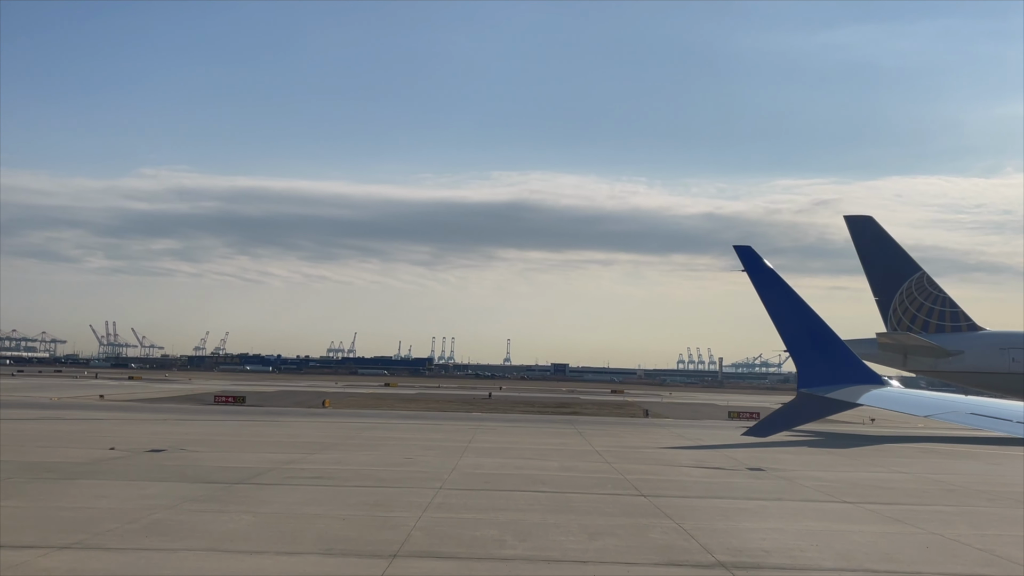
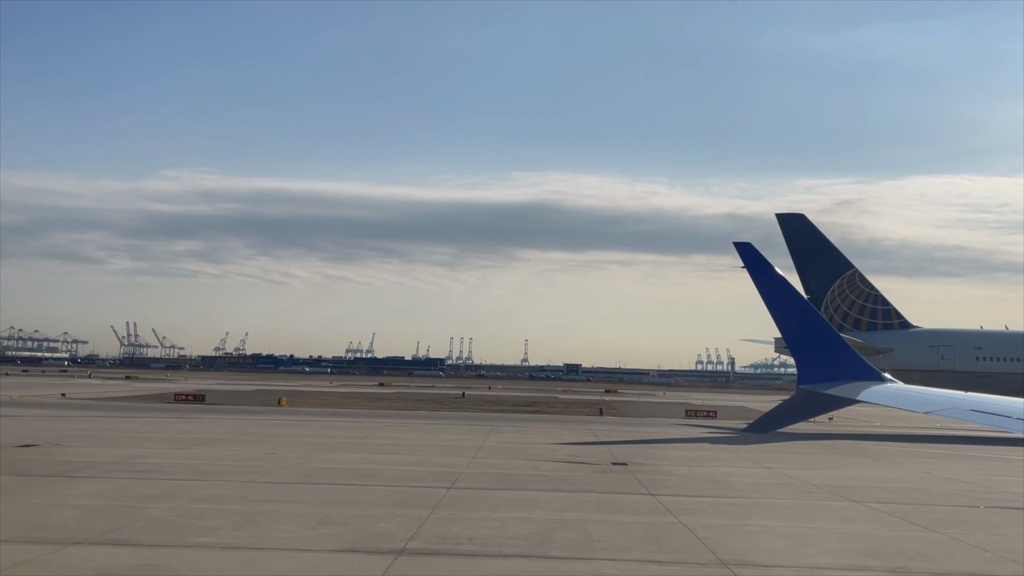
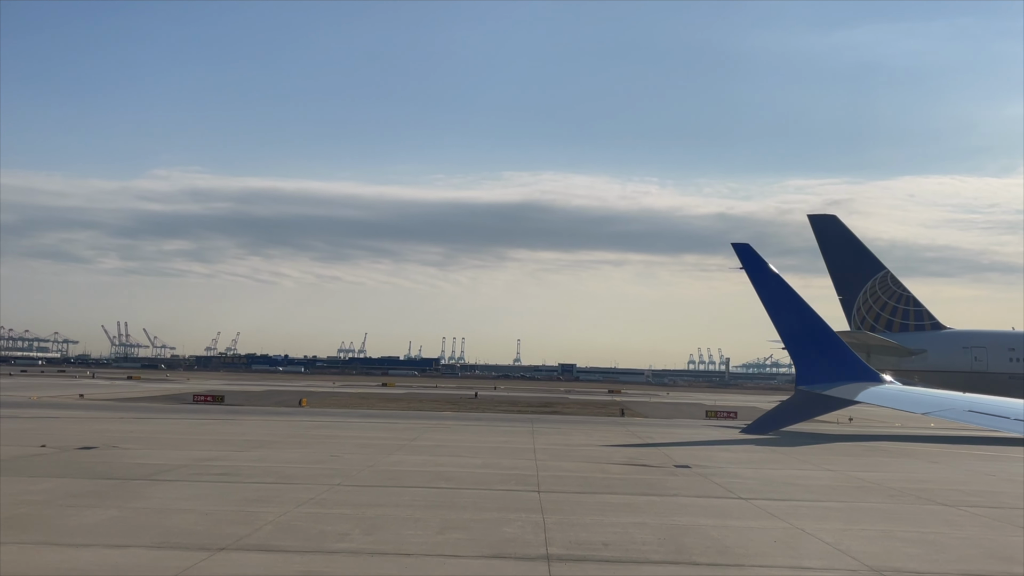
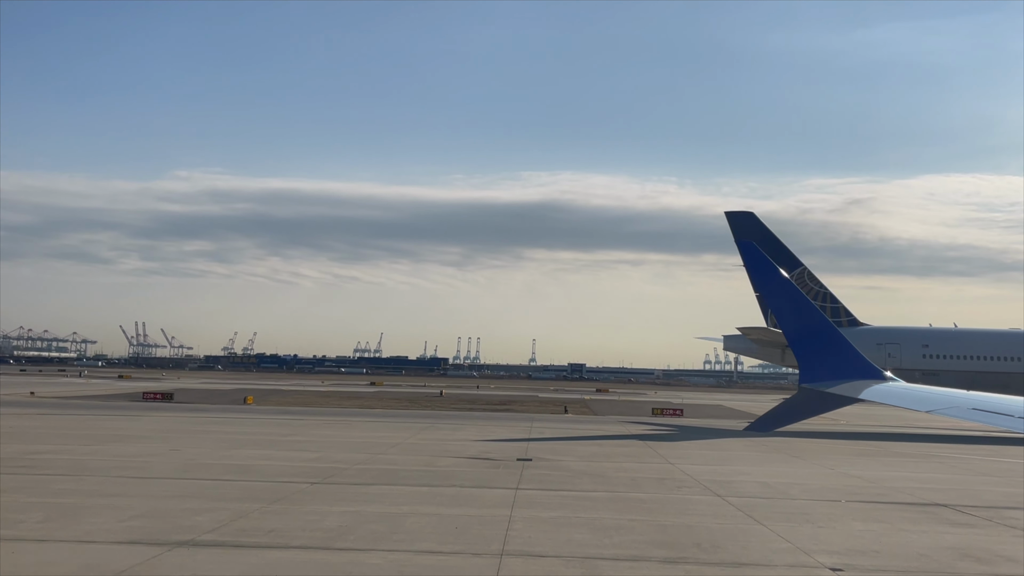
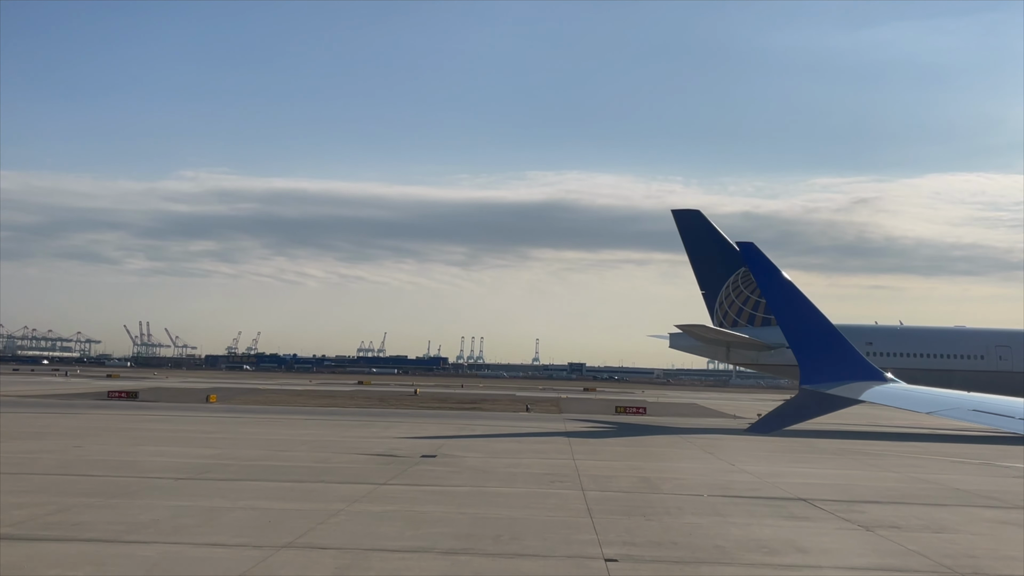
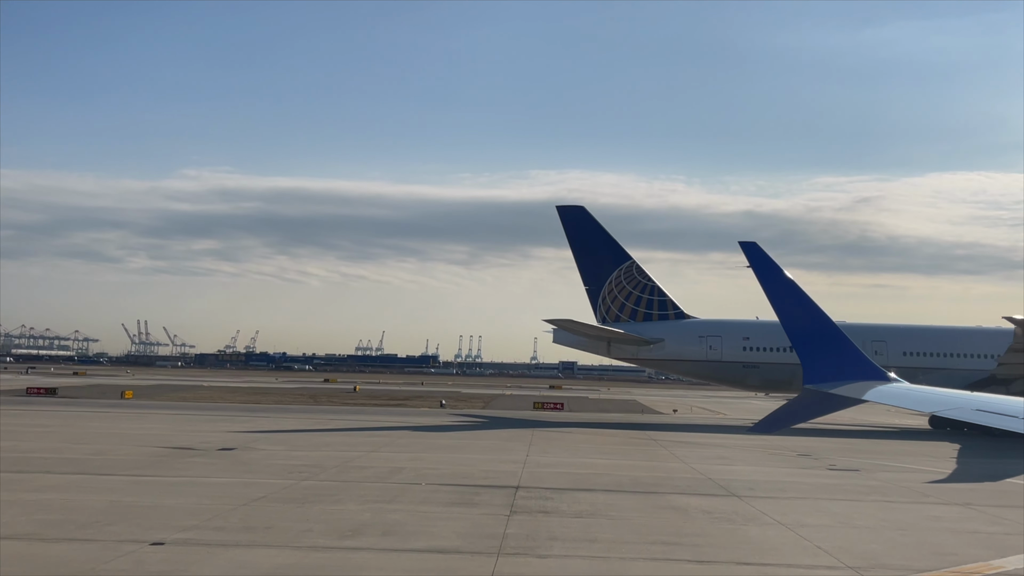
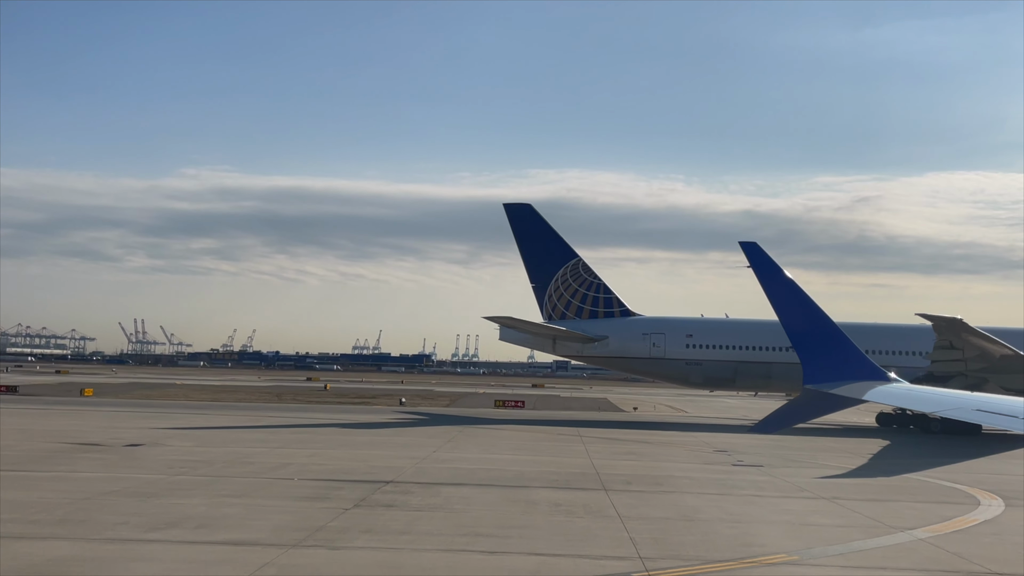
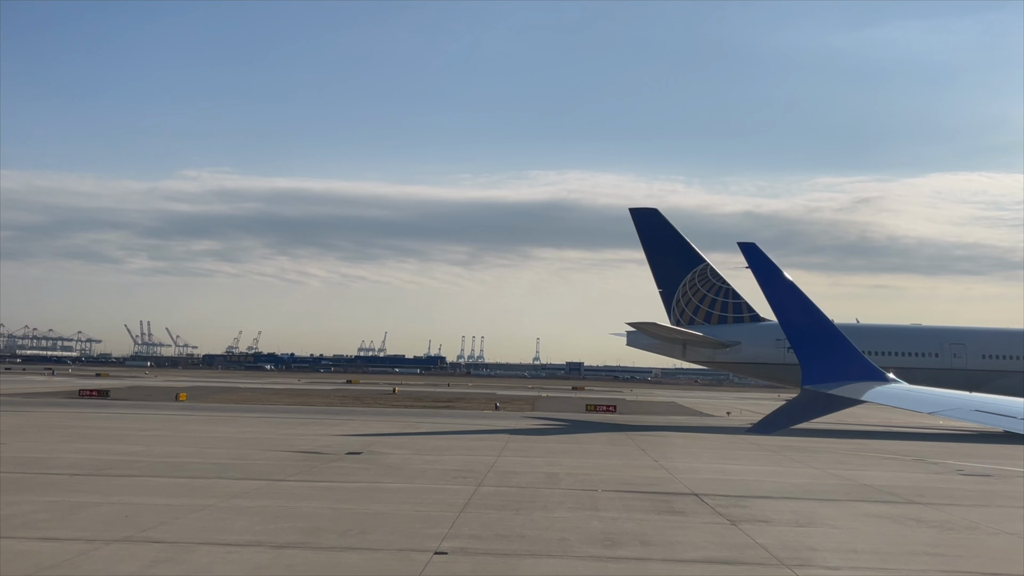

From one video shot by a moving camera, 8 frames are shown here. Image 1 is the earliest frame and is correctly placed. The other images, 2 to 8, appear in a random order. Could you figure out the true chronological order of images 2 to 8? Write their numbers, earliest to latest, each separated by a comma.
3, 2, 4, 5, 8, 6, 7
